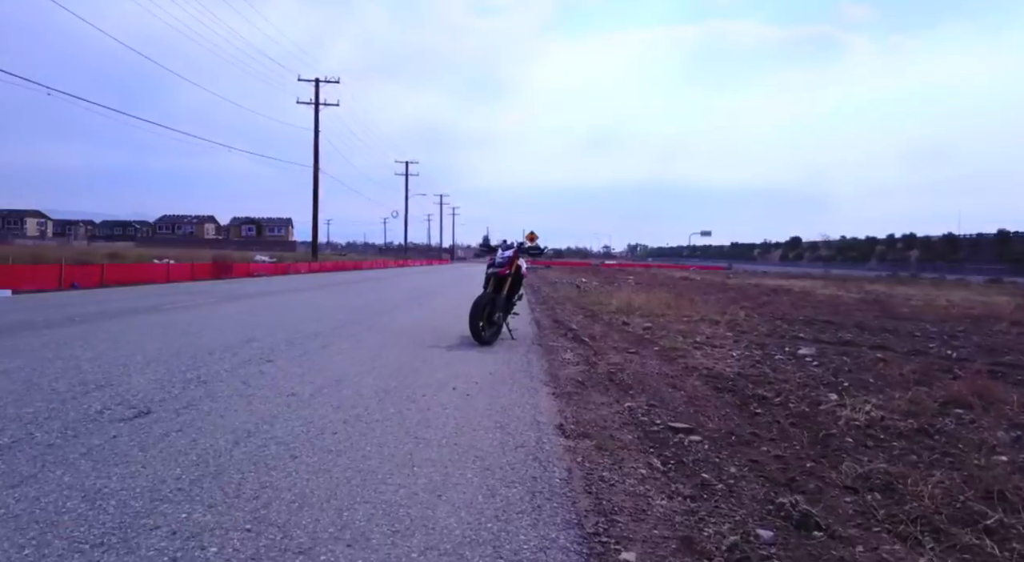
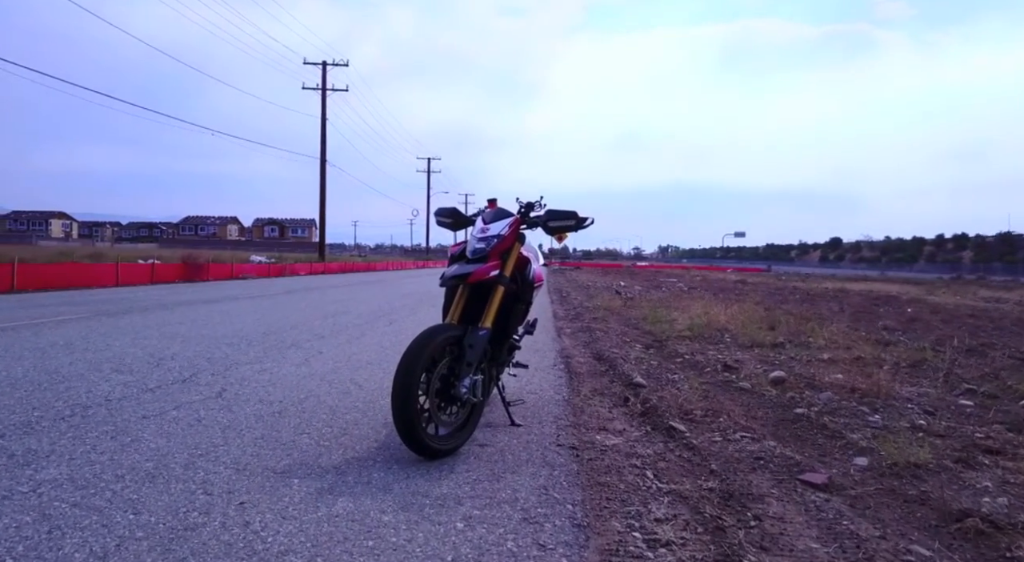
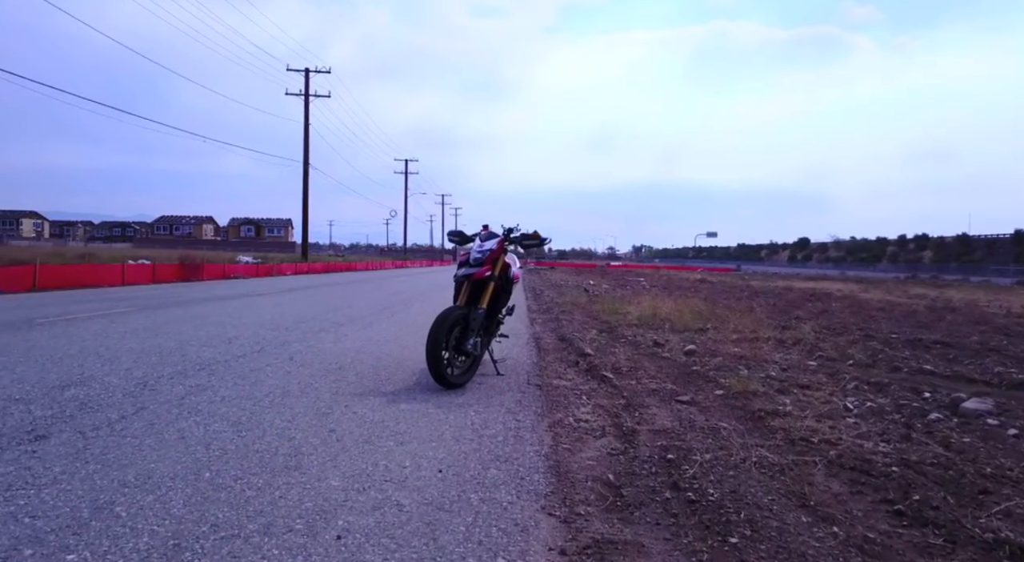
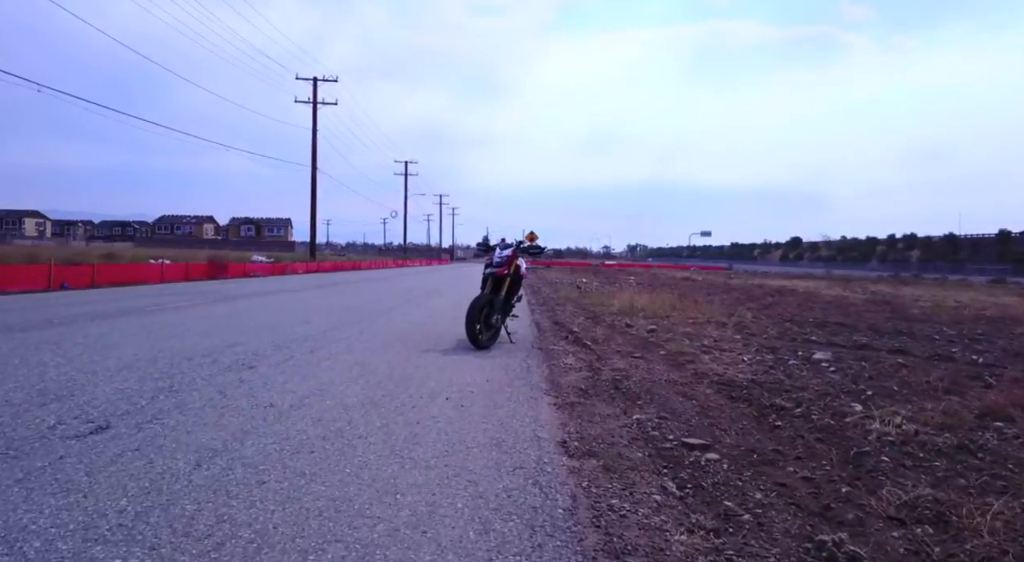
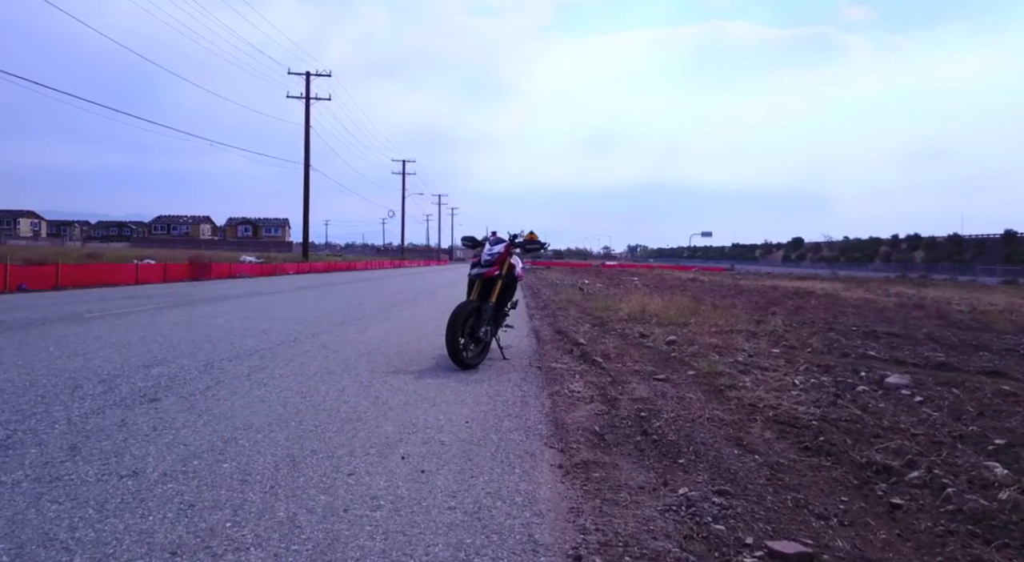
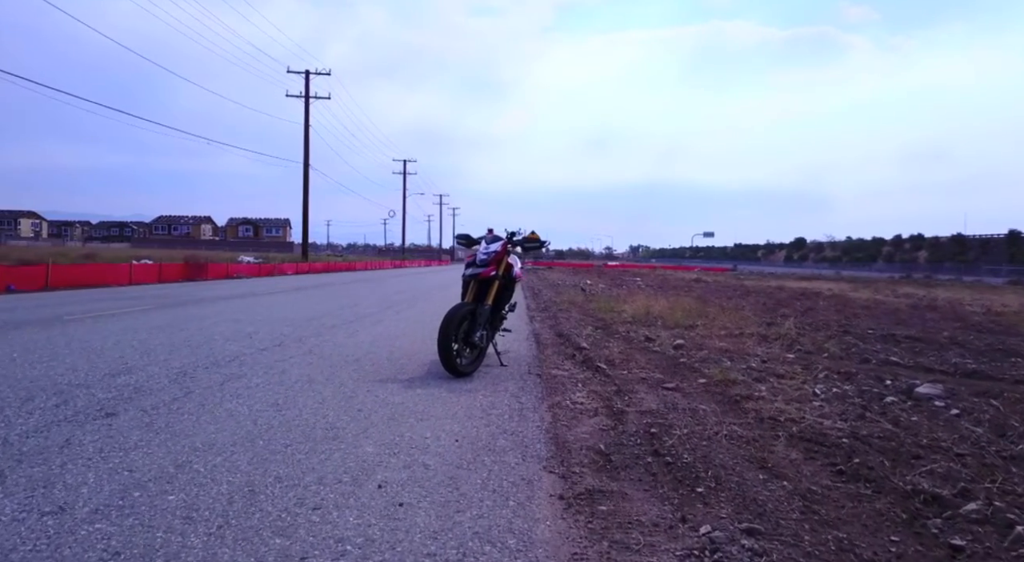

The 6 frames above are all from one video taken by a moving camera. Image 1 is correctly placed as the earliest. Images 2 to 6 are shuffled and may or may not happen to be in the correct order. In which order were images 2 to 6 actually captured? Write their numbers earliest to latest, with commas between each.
4, 5, 6, 3, 2
